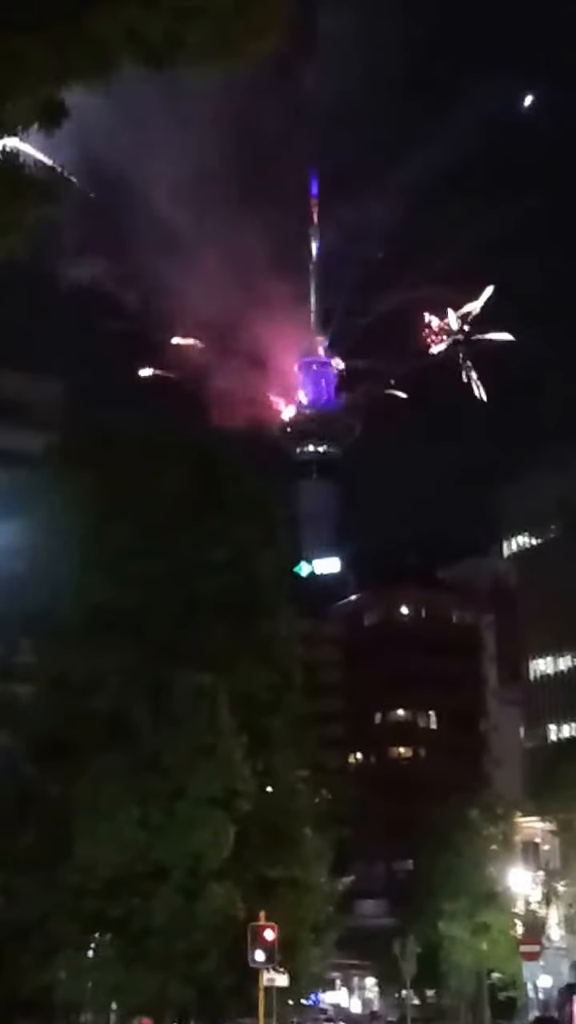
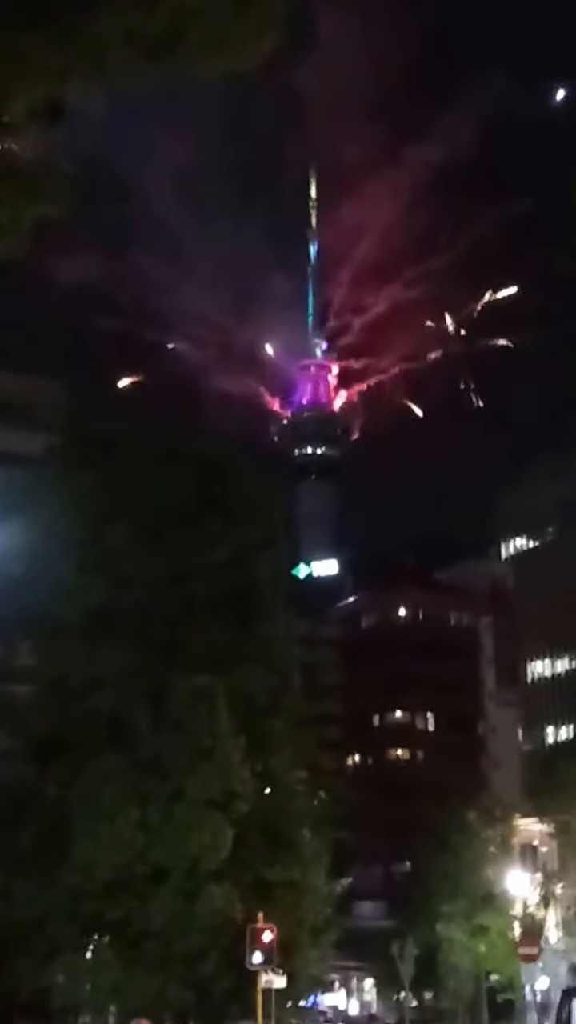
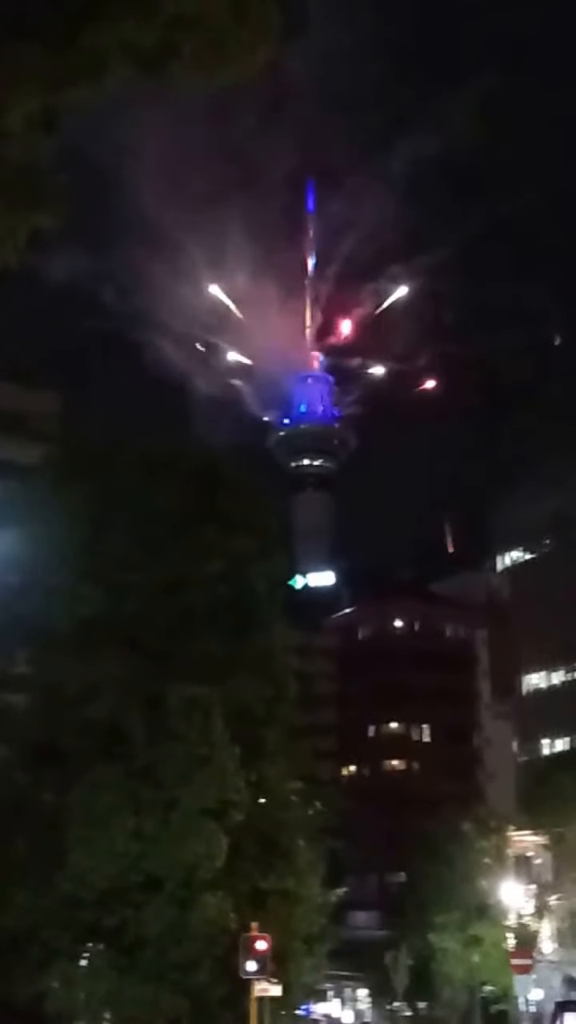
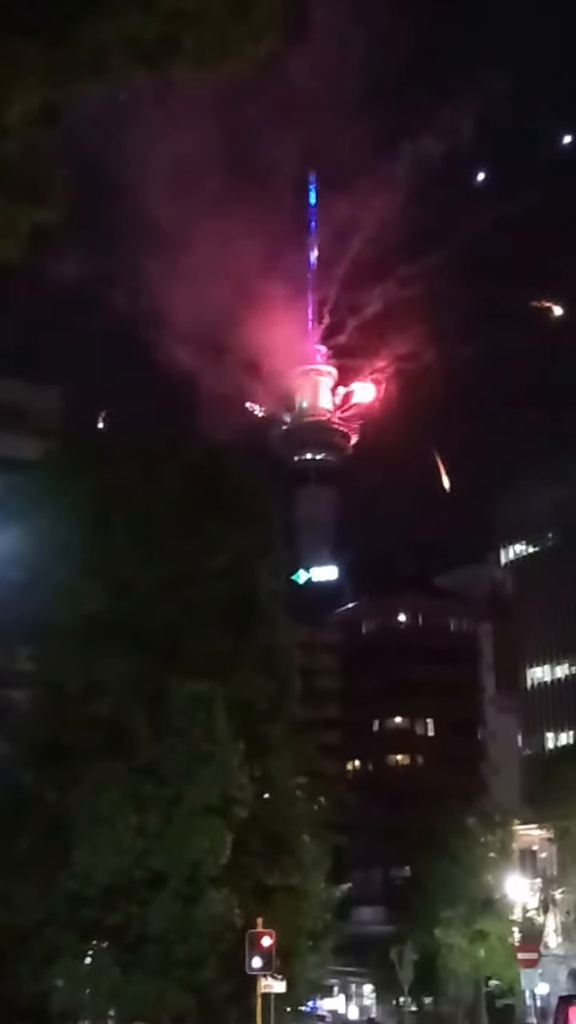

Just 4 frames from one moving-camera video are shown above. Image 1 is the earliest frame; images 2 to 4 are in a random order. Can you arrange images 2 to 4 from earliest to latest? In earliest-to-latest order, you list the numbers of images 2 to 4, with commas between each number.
2, 4, 3
